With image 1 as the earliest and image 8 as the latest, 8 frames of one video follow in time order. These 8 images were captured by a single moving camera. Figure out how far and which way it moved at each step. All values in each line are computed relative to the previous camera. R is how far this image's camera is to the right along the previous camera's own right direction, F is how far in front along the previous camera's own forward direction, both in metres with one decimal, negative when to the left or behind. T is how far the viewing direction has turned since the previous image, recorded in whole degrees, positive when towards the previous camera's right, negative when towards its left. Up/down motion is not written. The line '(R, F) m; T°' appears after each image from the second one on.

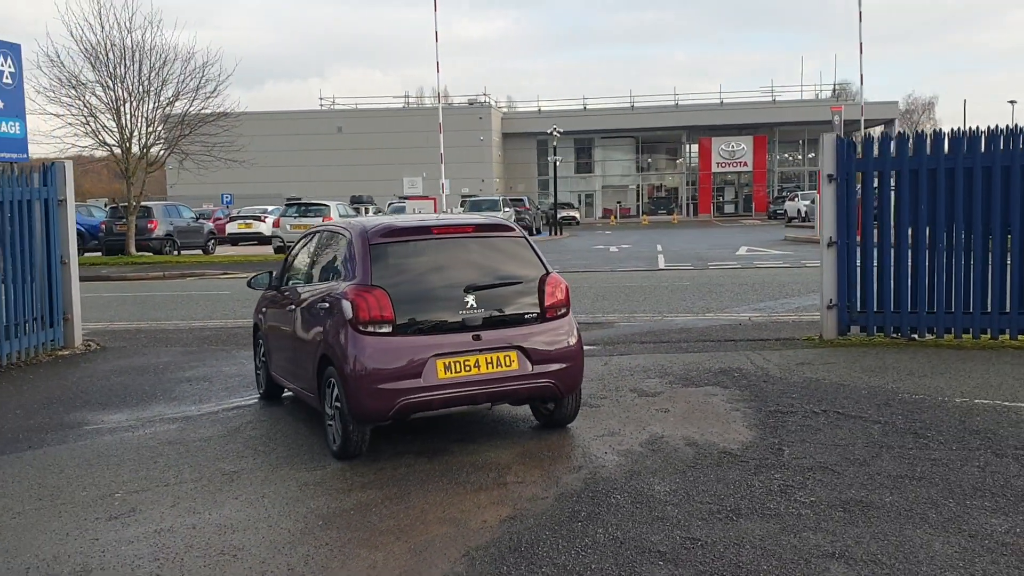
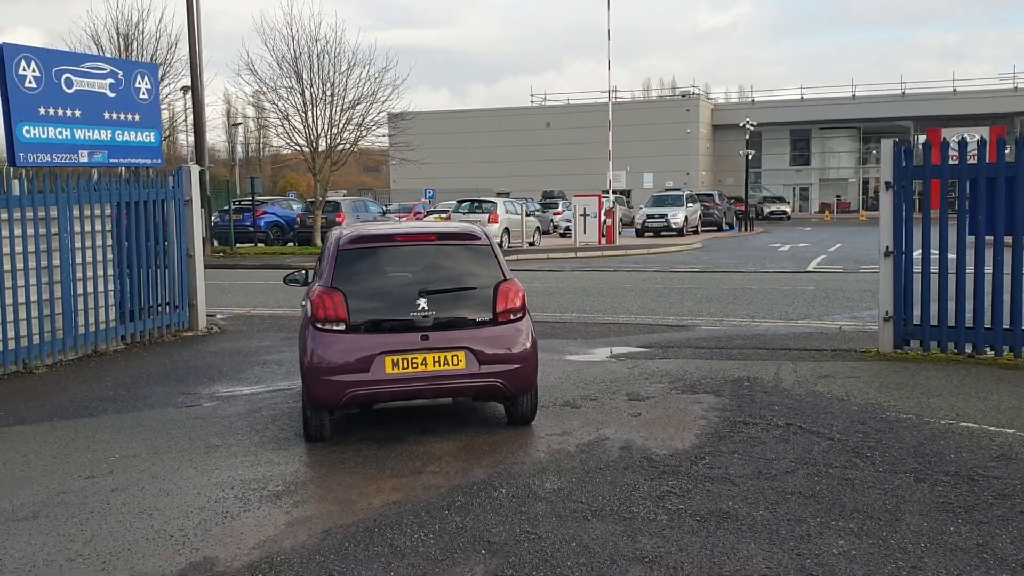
(+1.6, -0.2) m; -13°
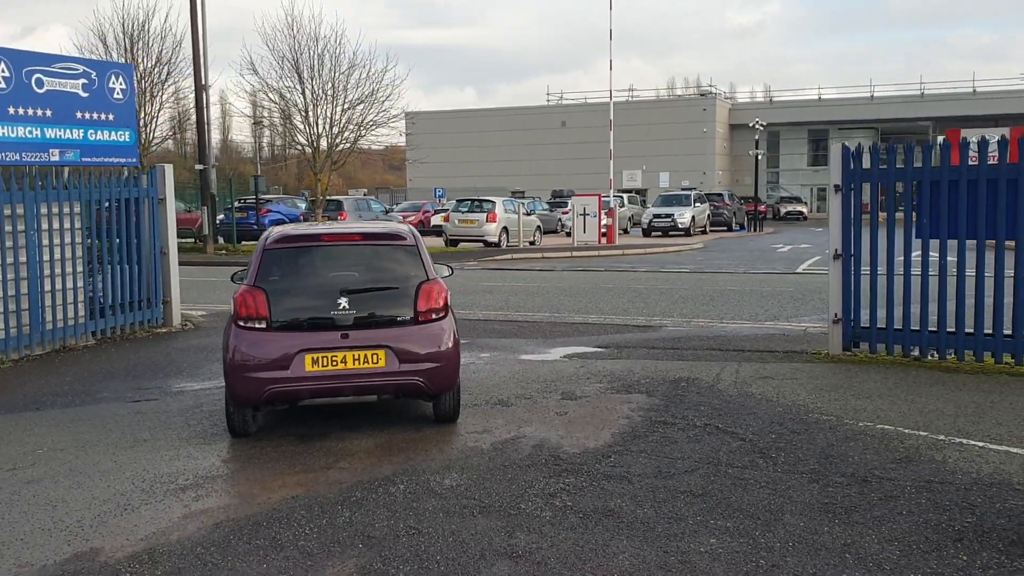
(+0.6, -0.1) m; -1°
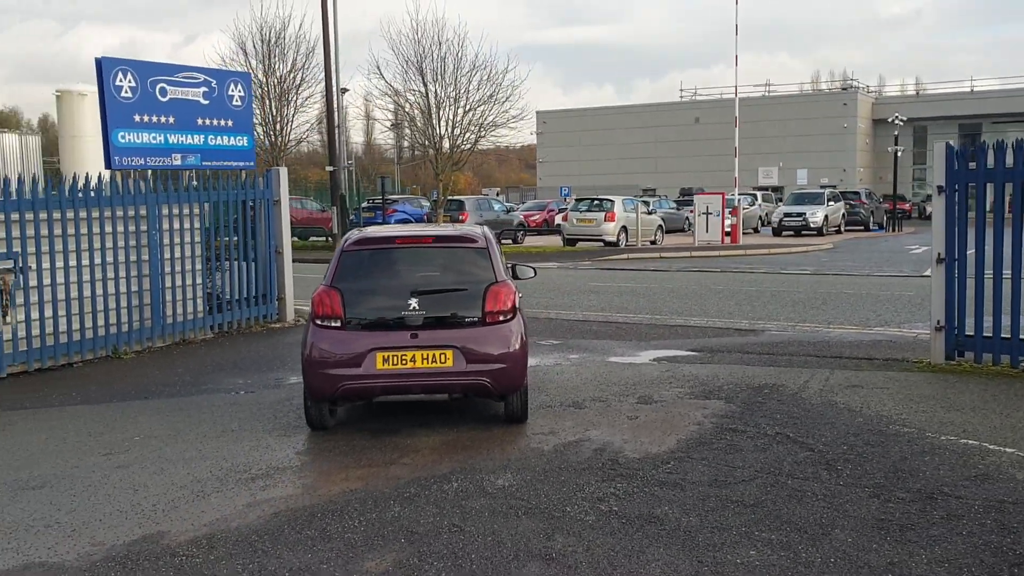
(+0.4, 0.0) m; -8°
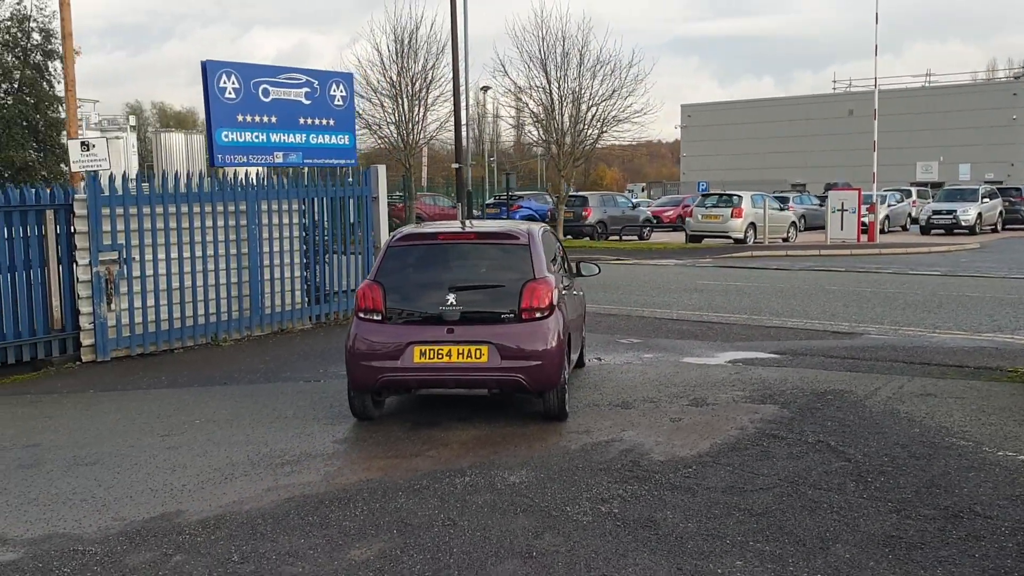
(+0.7, 0.0) m; -9°
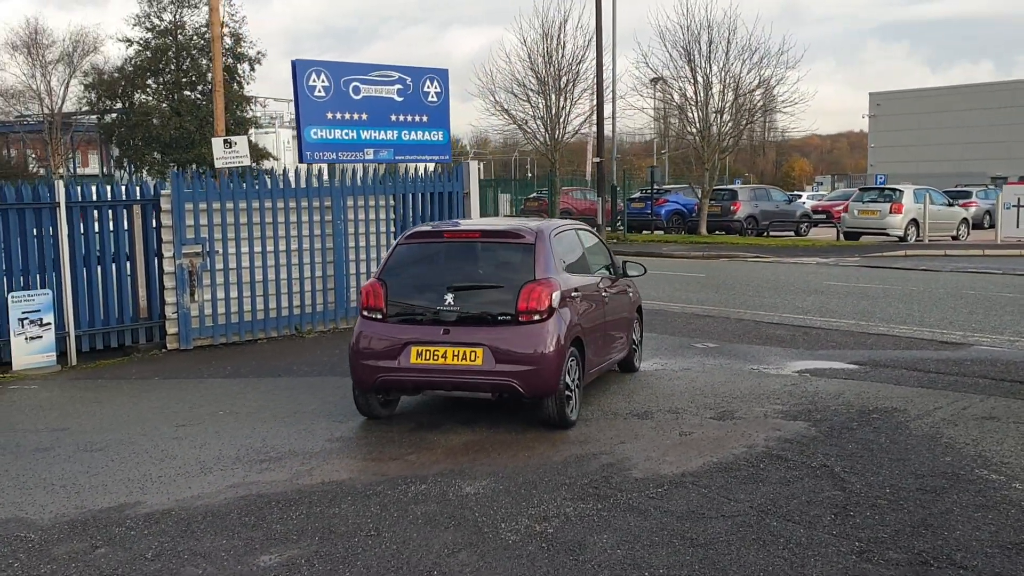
(+1.1, +0.3) m; -11°
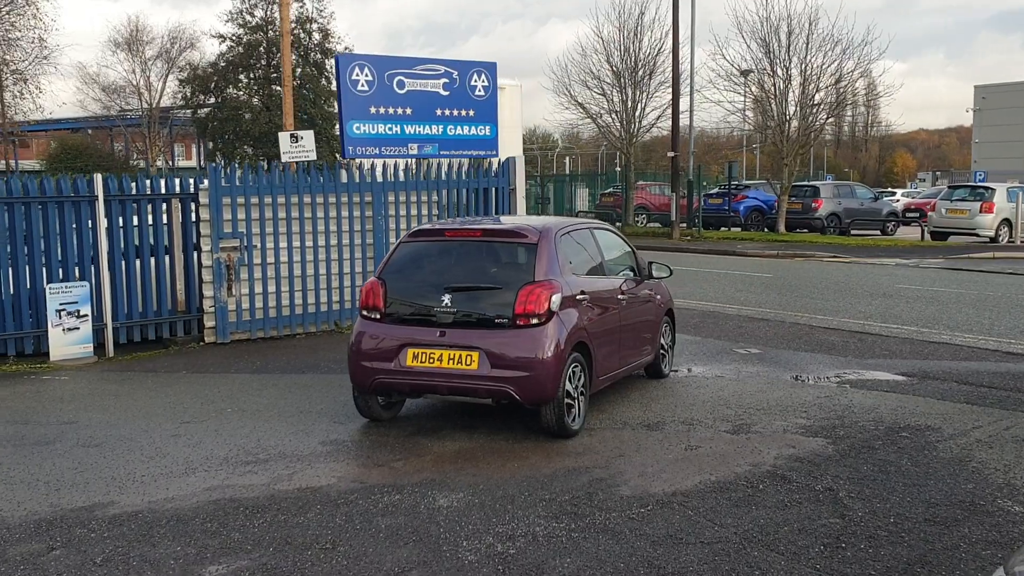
(+0.5, +0.3) m; -5°
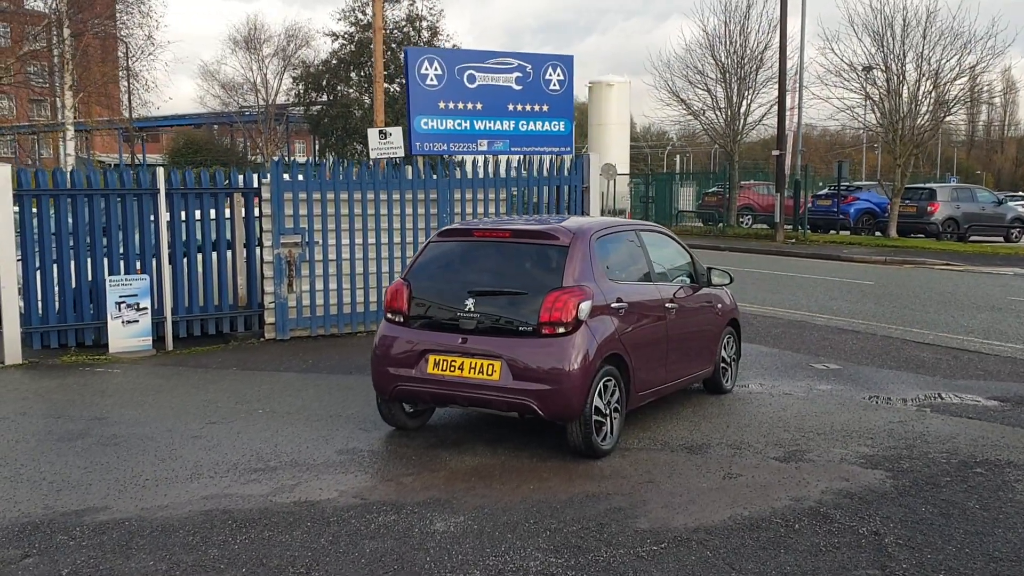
(+0.4, +0.4) m; -7°
